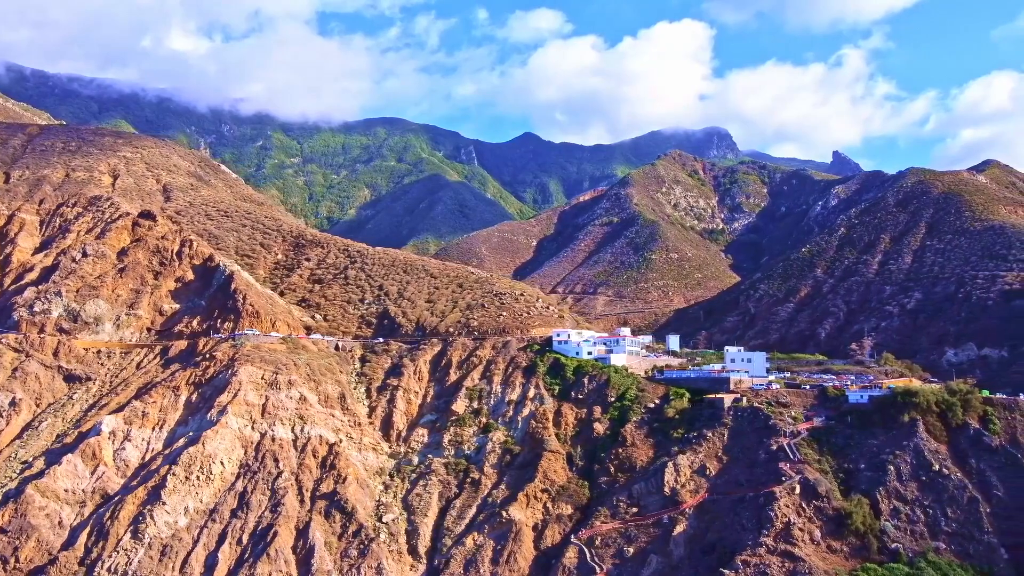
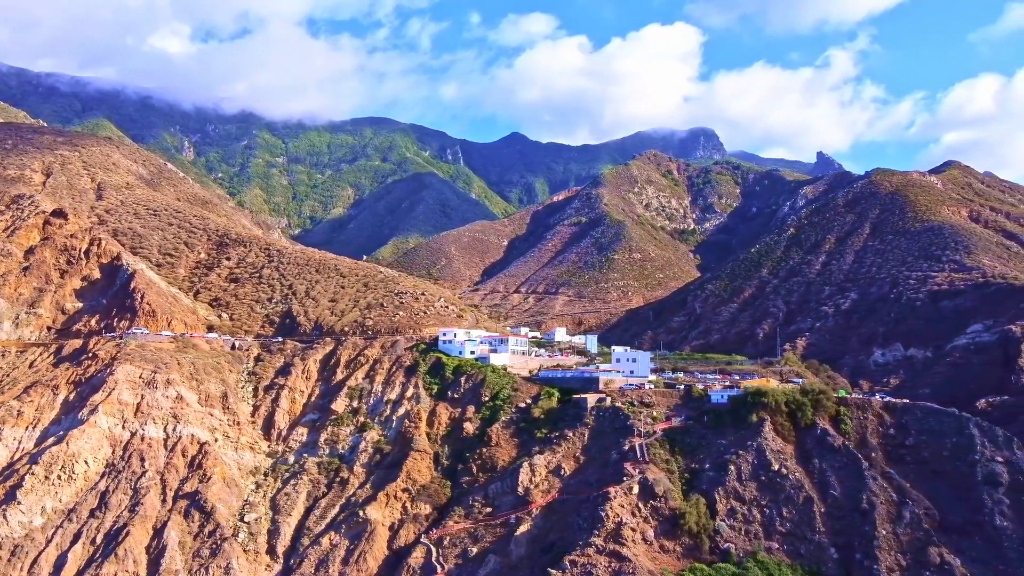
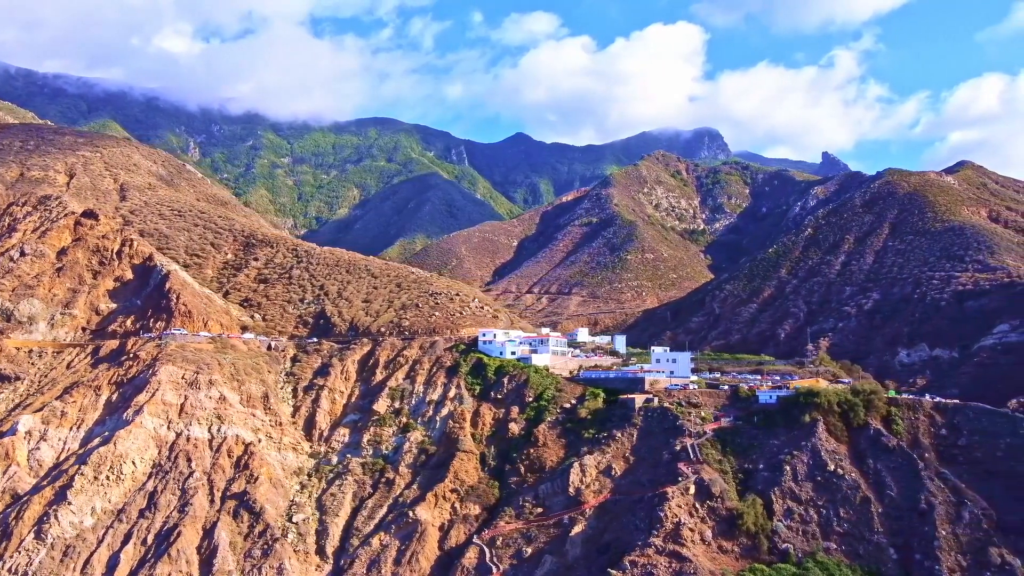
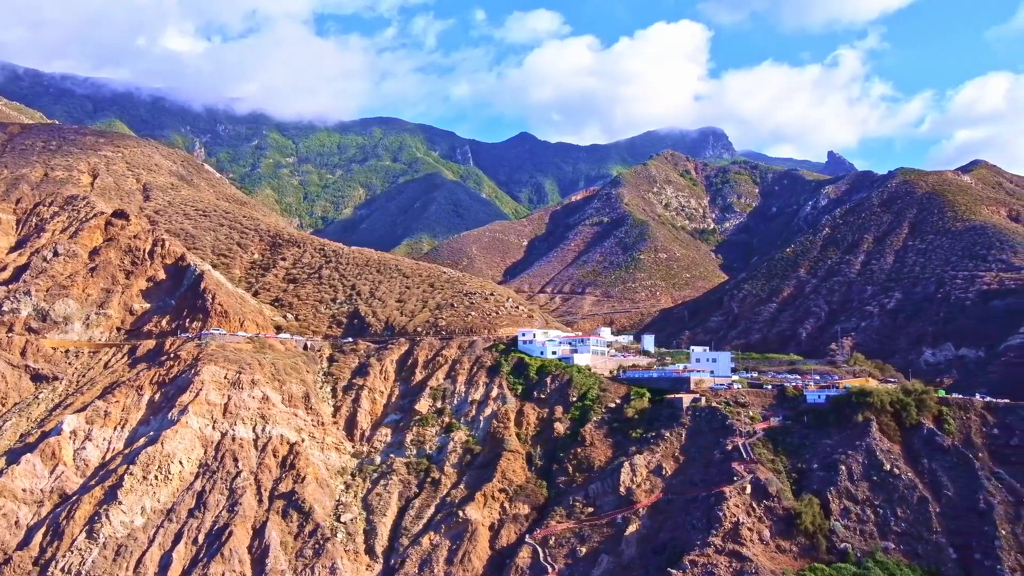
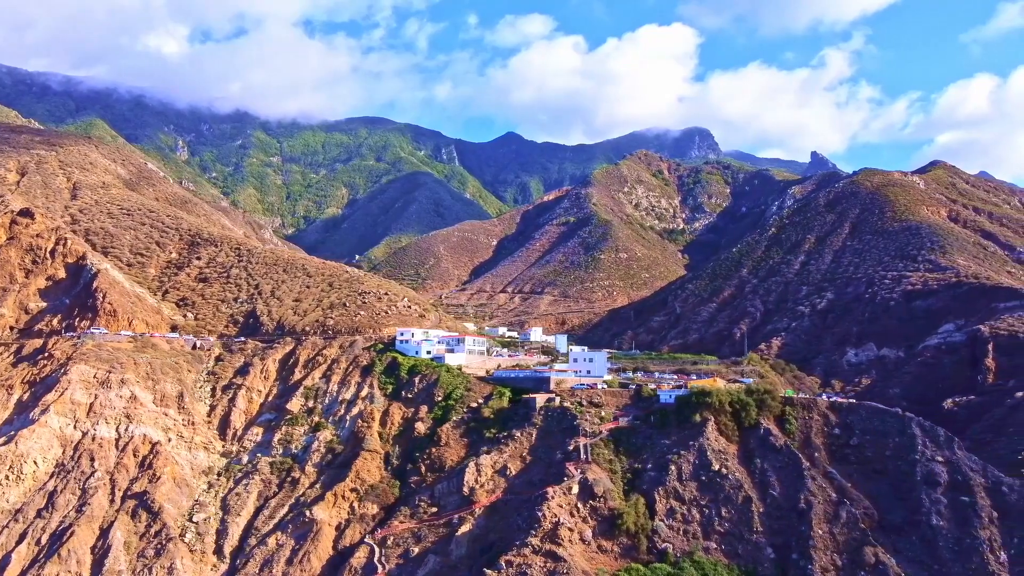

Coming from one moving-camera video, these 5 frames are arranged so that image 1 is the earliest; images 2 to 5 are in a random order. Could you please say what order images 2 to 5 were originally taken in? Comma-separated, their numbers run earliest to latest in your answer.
4, 3, 2, 5
